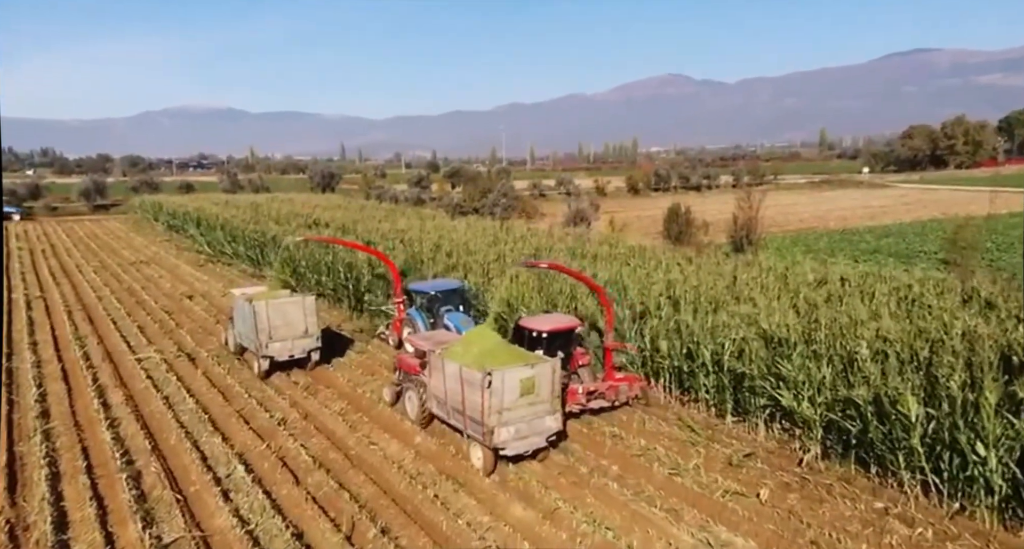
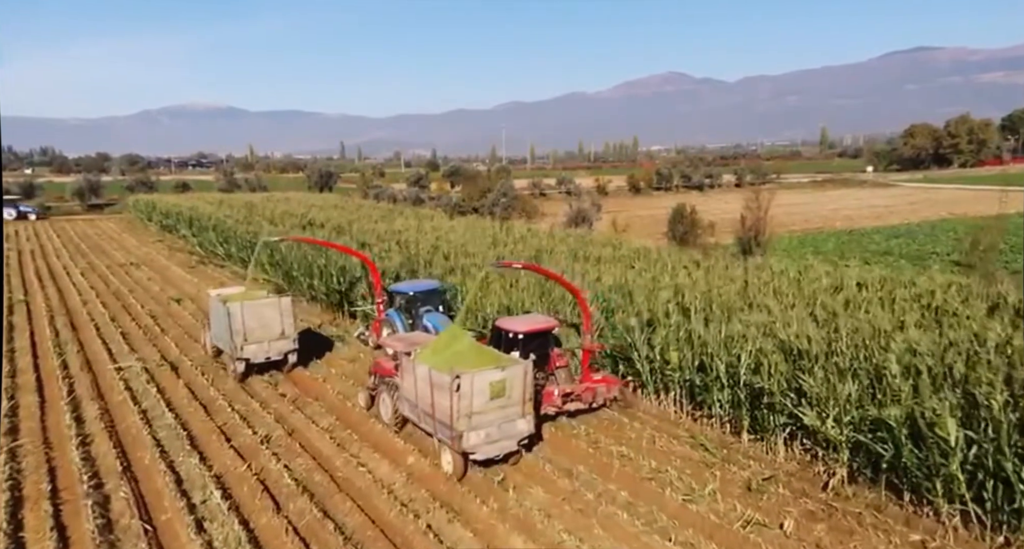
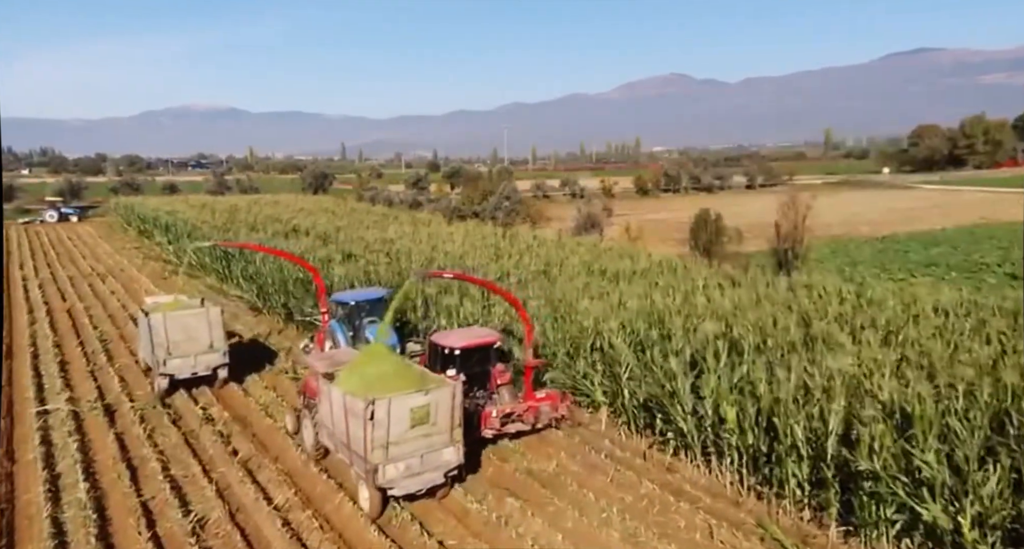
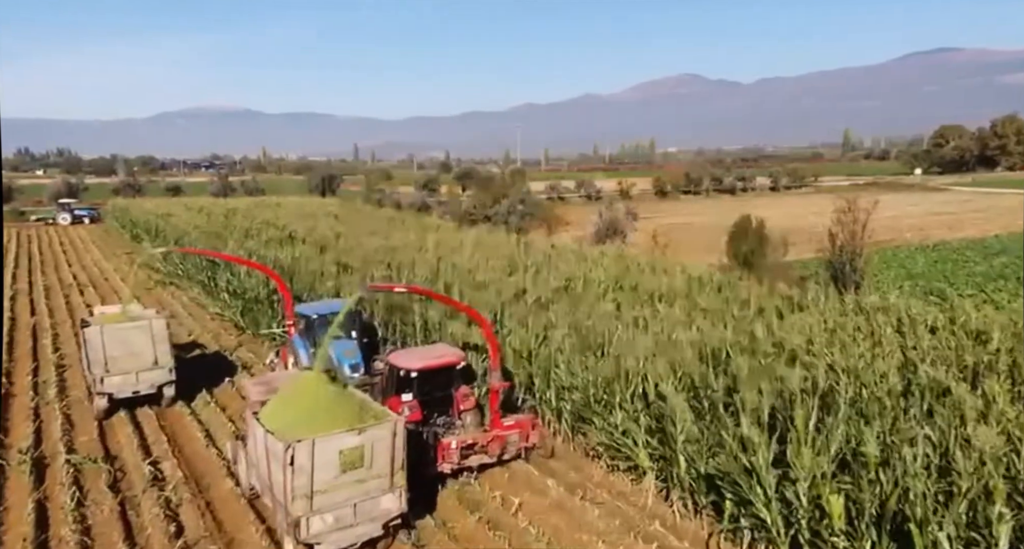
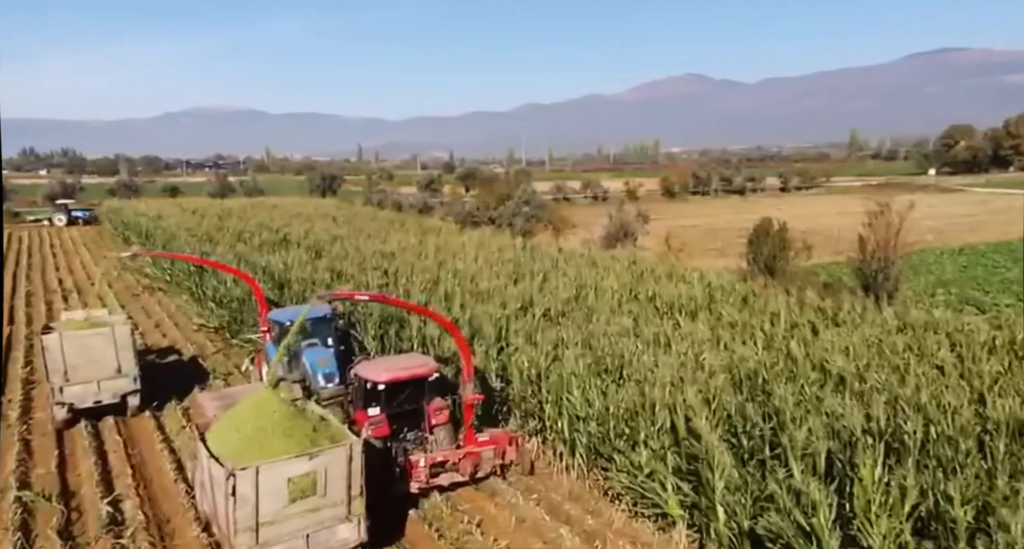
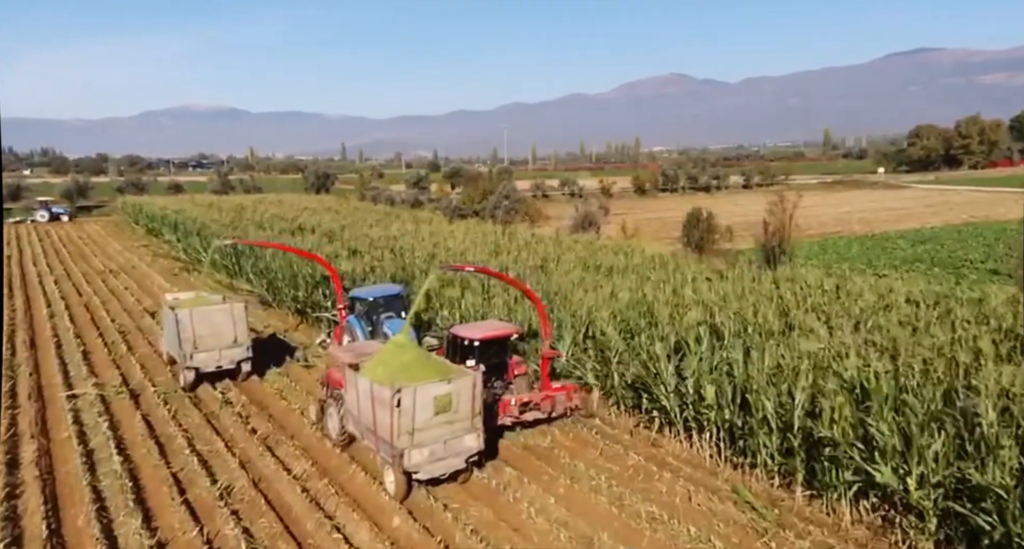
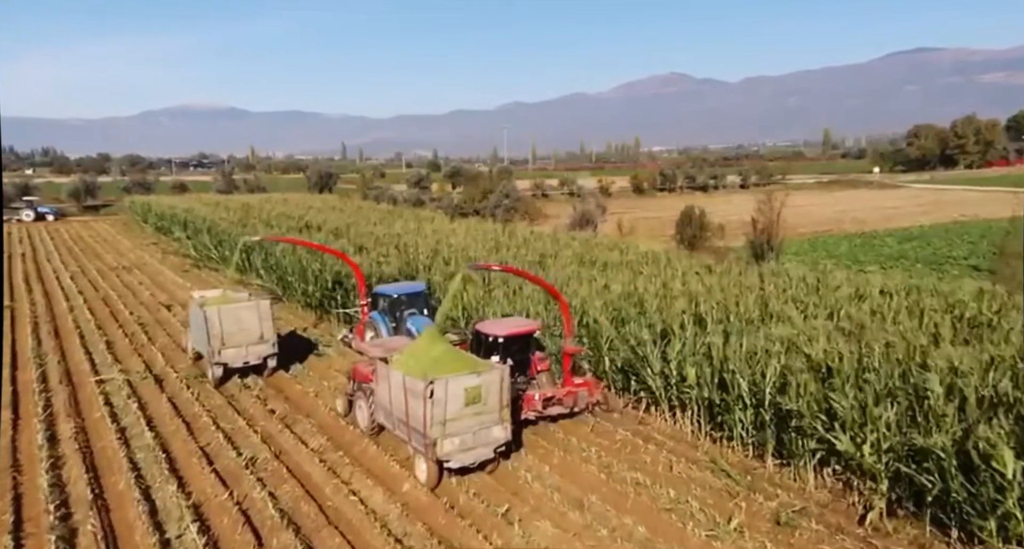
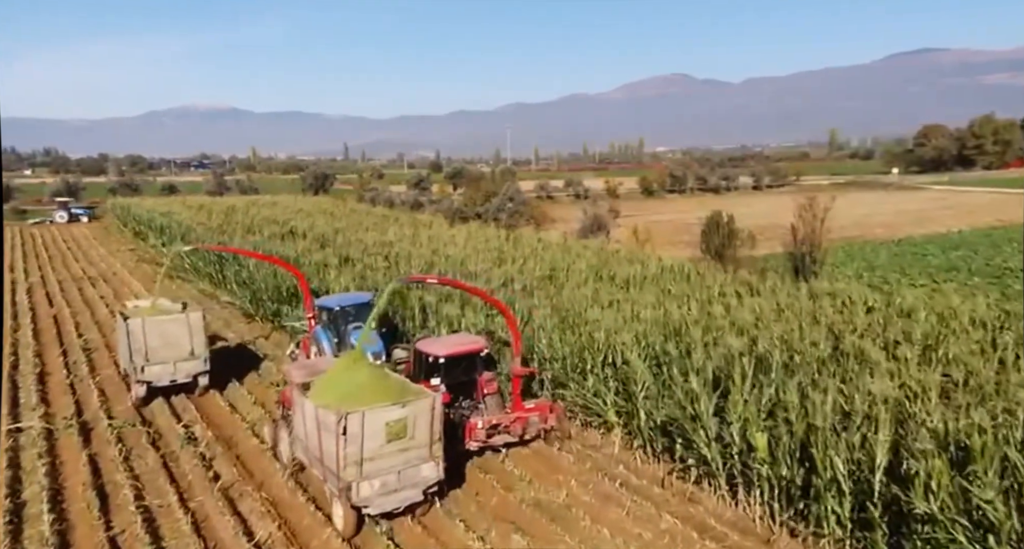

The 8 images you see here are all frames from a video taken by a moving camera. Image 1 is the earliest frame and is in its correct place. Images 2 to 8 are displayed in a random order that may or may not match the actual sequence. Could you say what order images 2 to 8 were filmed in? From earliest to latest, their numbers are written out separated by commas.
2, 7, 6, 3, 8, 4, 5
